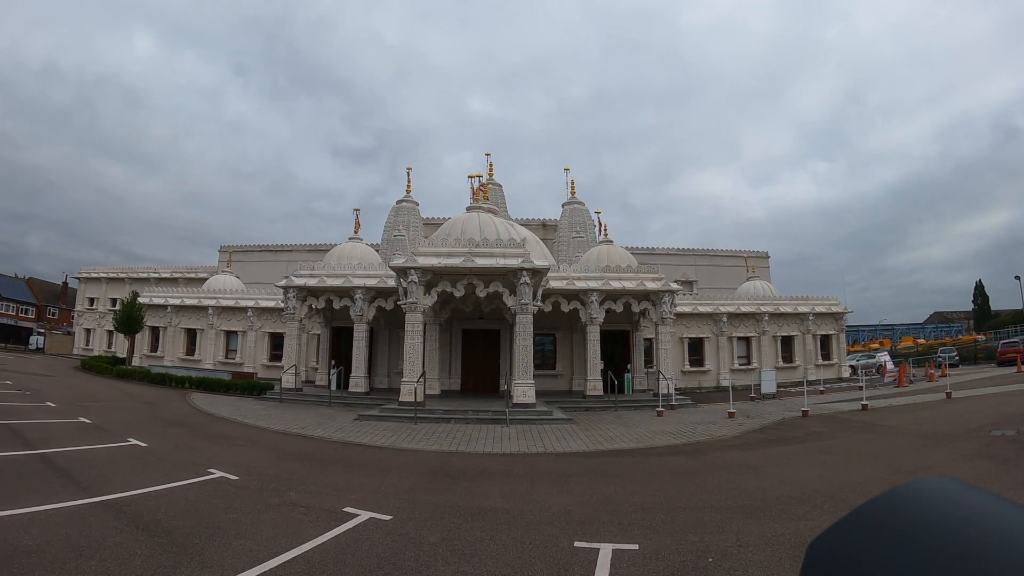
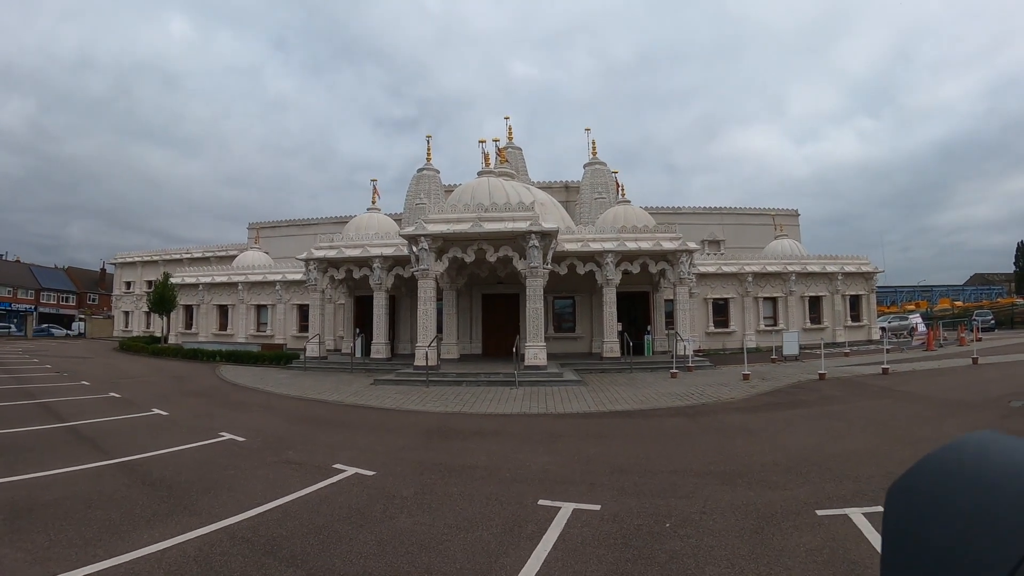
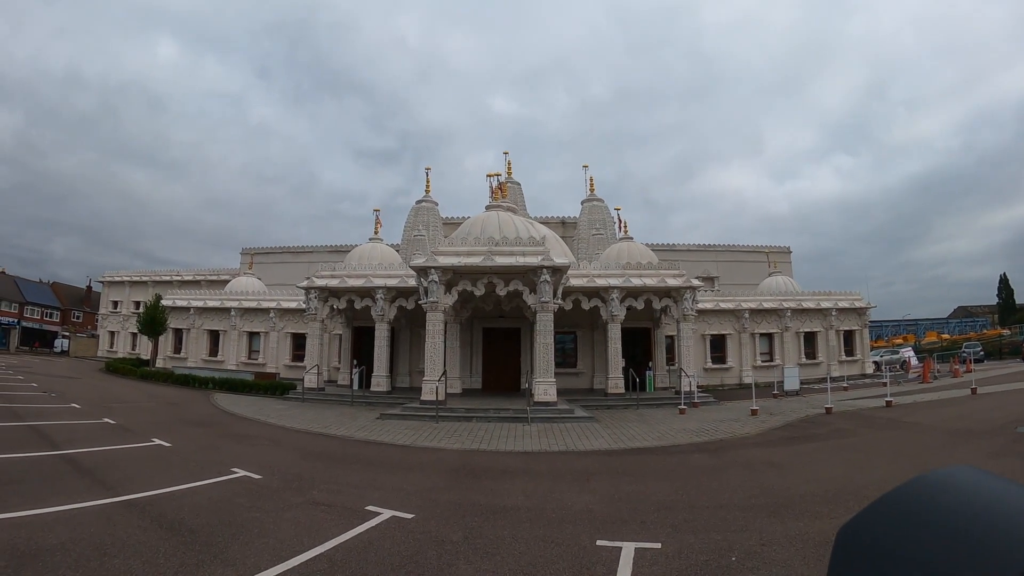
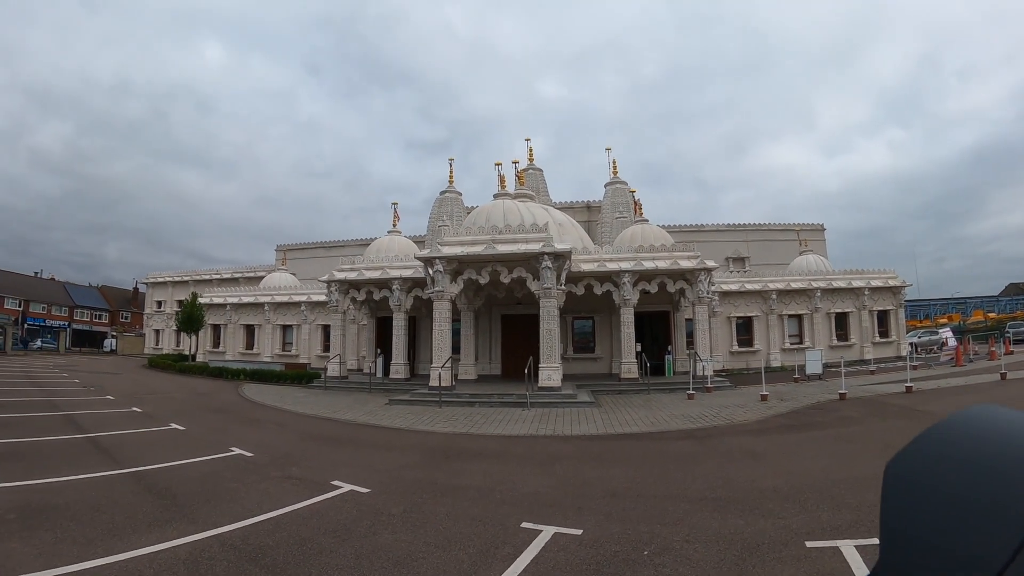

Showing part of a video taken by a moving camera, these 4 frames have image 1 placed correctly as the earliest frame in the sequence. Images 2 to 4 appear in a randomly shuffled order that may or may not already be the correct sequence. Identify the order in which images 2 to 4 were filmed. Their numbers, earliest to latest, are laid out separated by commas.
3, 2, 4
